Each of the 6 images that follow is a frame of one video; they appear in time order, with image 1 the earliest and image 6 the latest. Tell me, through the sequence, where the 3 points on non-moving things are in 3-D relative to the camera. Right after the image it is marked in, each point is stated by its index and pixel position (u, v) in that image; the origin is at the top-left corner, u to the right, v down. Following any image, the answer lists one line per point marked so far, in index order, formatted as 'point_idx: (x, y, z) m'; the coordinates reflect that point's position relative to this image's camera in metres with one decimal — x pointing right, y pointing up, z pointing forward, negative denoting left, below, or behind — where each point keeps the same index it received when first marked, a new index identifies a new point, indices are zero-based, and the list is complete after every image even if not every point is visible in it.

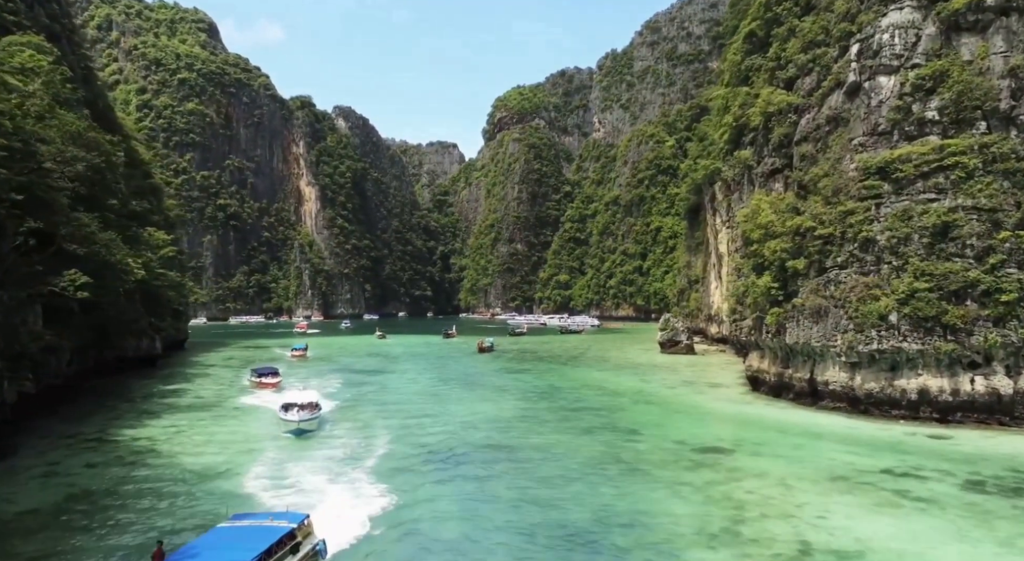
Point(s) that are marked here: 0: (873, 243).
0: (+10.9, +1.1, +19.5) m
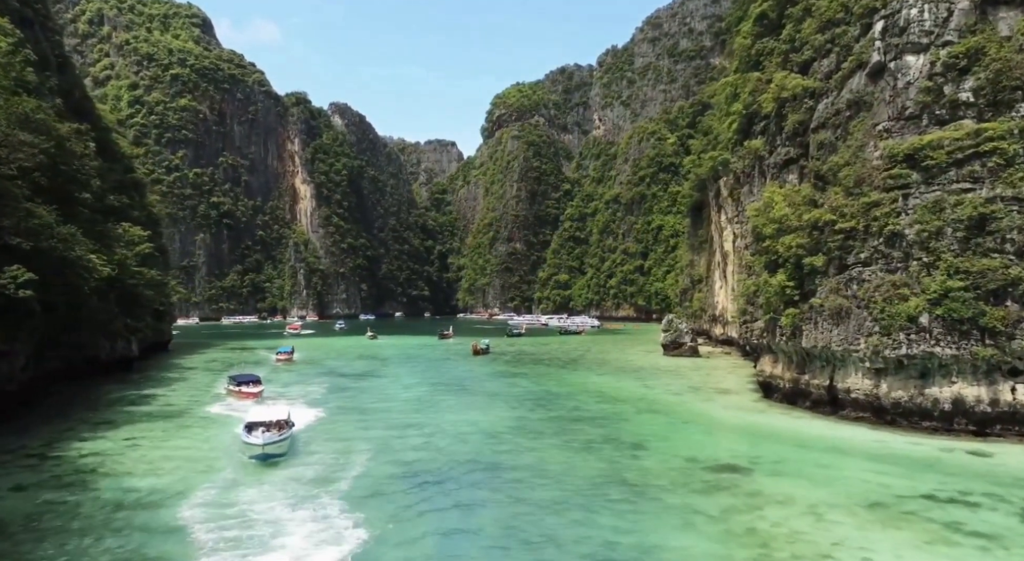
0: (+10.7, +1.2, +17.8) m
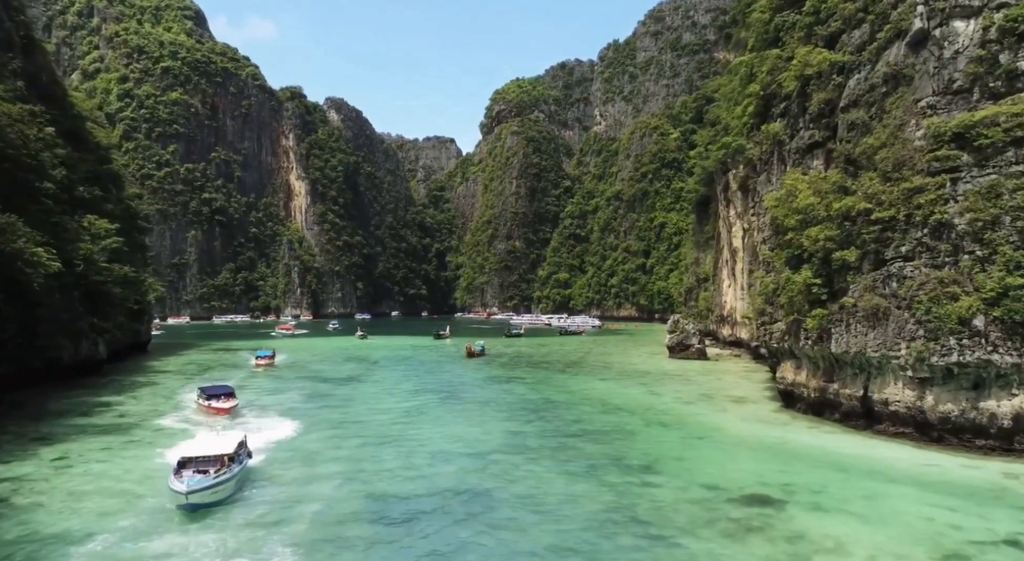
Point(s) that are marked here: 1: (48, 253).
0: (+10.5, +1.2, +15.5) m
1: (-14.6, +0.8, +20.0) m
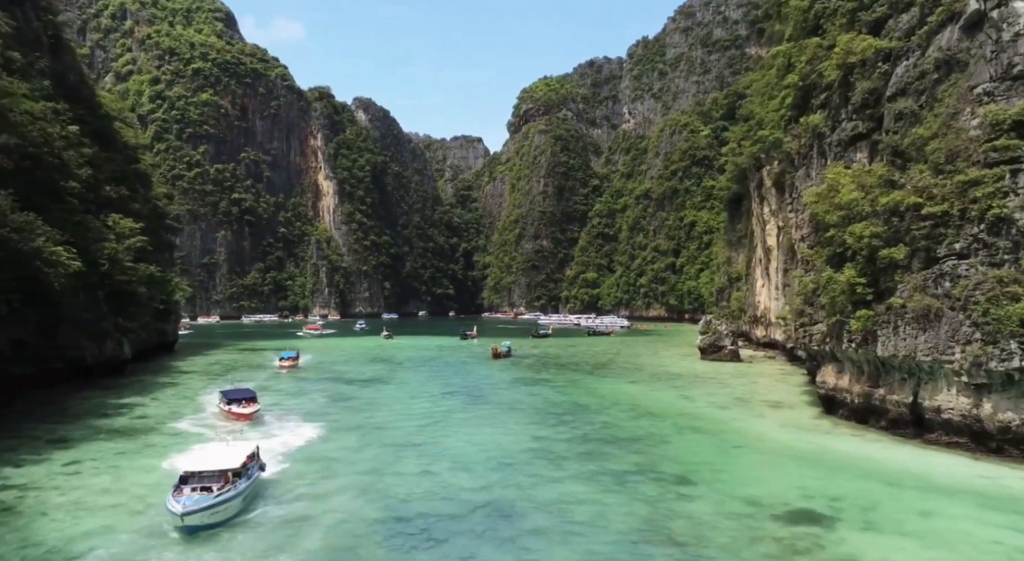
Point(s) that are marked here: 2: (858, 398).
0: (+11.1, +1.3, +14.4) m
1: (-13.8, +0.9, +20.0) m
2: (+9.6, -3.3, +17.9) m
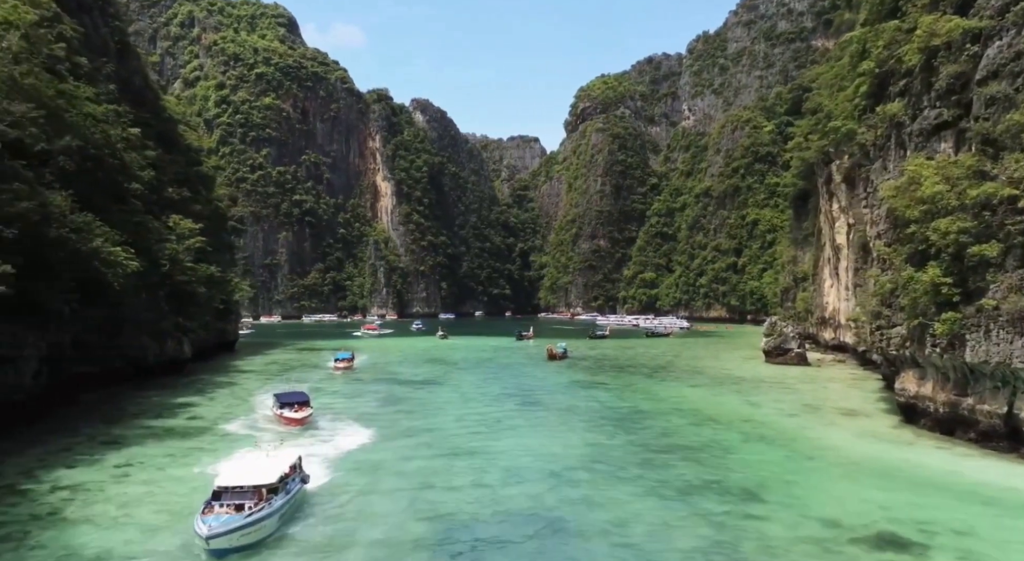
0: (+12.2, +1.3, +12.9) m
1: (-12.1, +0.9, +20.7) m
2: (+11.1, -3.3, +16.6) m
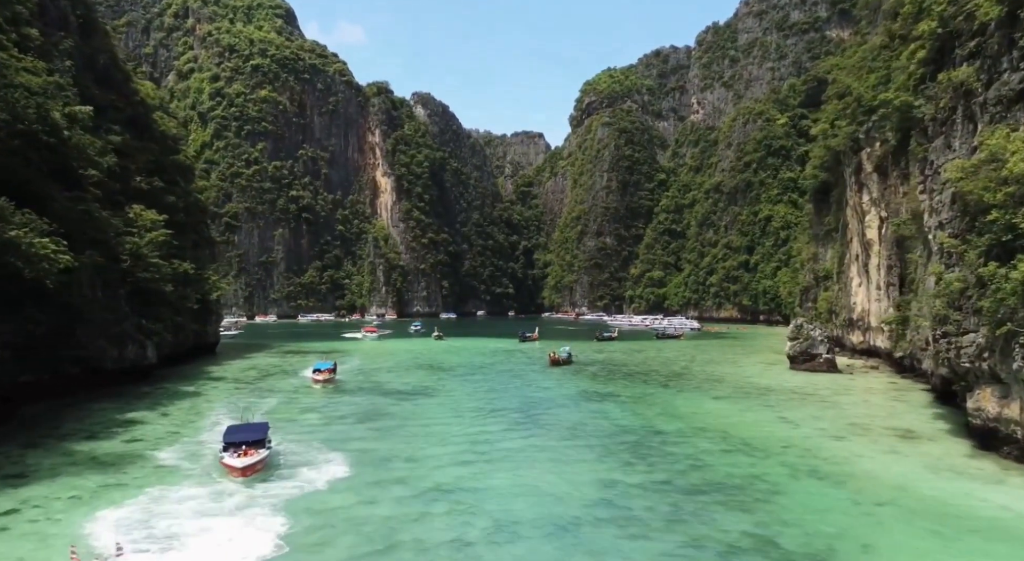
0: (+12.1, +1.3, +9.8) m
1: (-12.2, +1.0, +17.7) m
2: (+10.9, -3.2, +13.4) m
